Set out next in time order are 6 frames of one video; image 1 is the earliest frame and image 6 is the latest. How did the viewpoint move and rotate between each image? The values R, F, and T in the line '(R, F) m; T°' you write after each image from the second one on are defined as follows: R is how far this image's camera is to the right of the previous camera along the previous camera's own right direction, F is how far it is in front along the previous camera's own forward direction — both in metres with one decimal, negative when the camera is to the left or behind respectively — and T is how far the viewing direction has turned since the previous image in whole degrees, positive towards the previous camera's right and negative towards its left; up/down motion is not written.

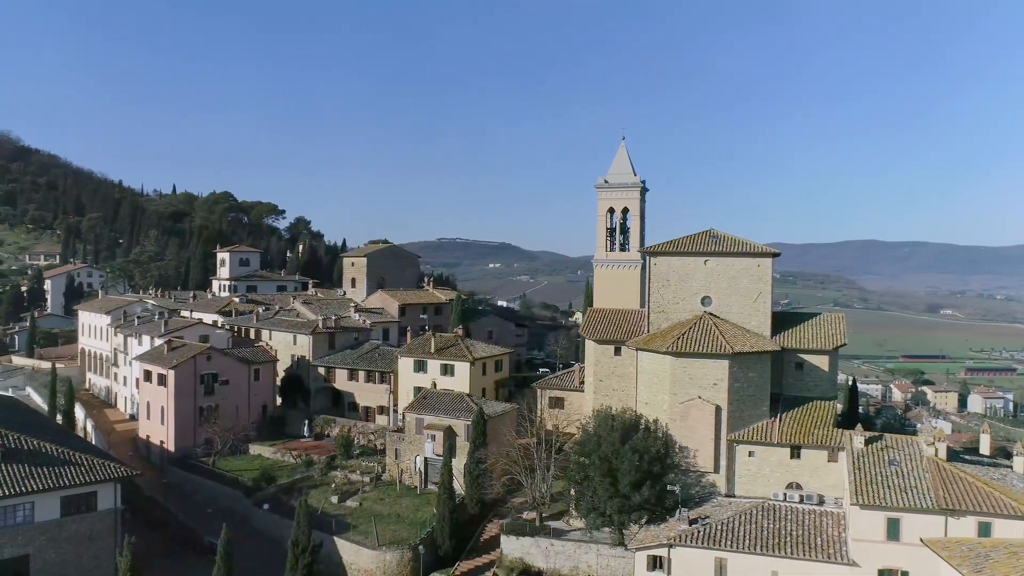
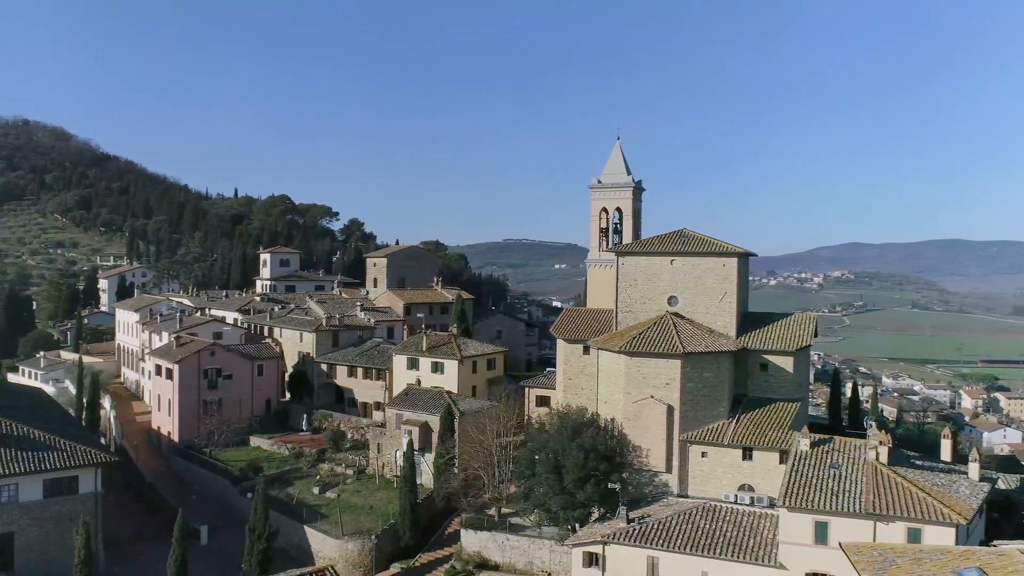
(+3.4, -0.3) m; -5°
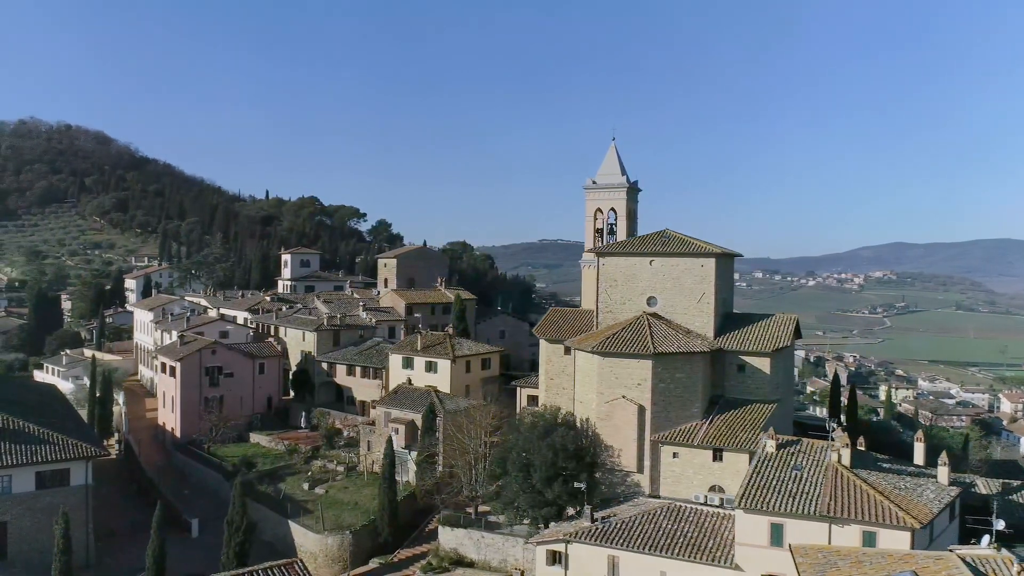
(+1.9, -0.2) m; -3°
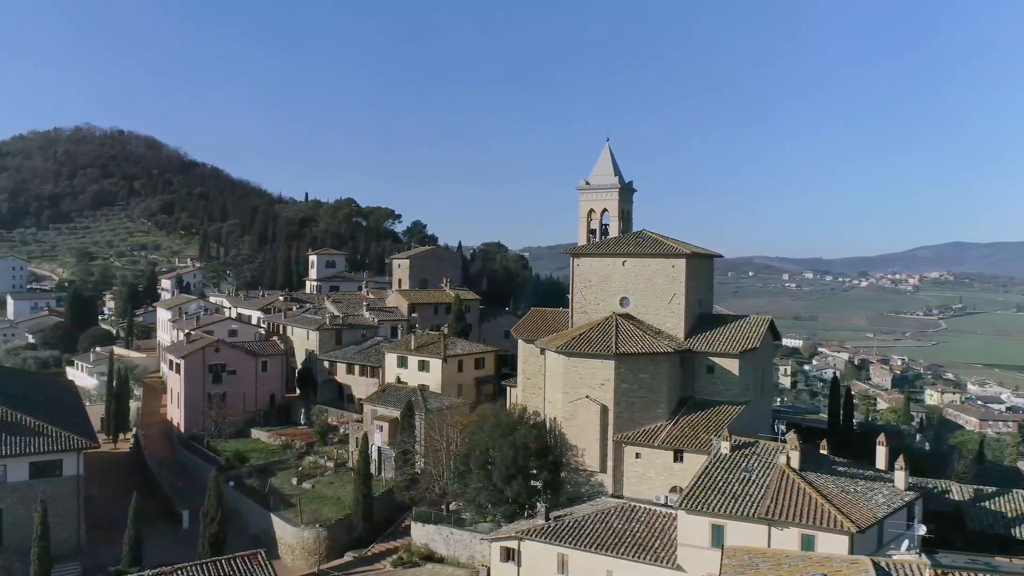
(+2.4, -0.2) m; -4°
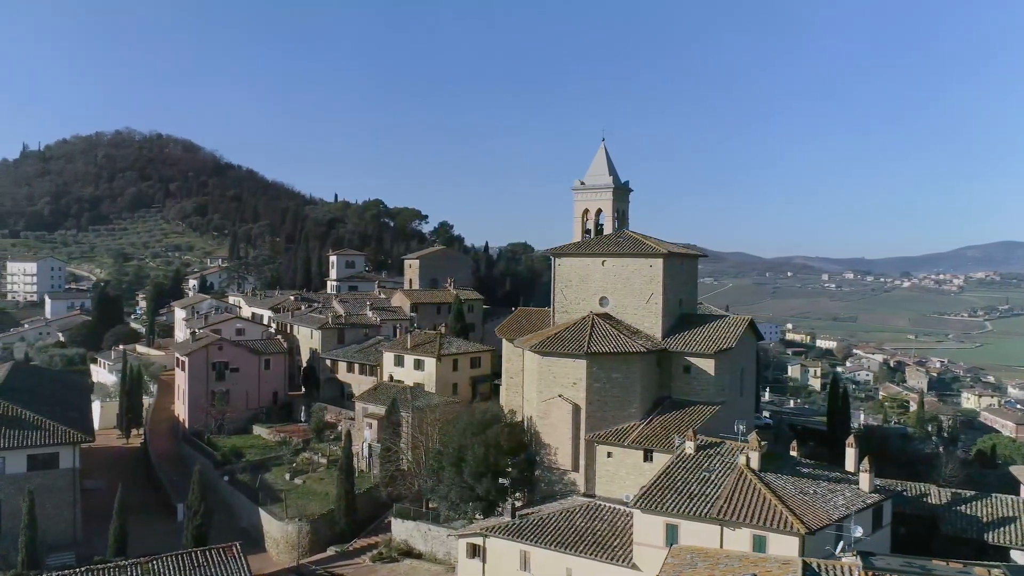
(+1.9, -0.2) m; -3°
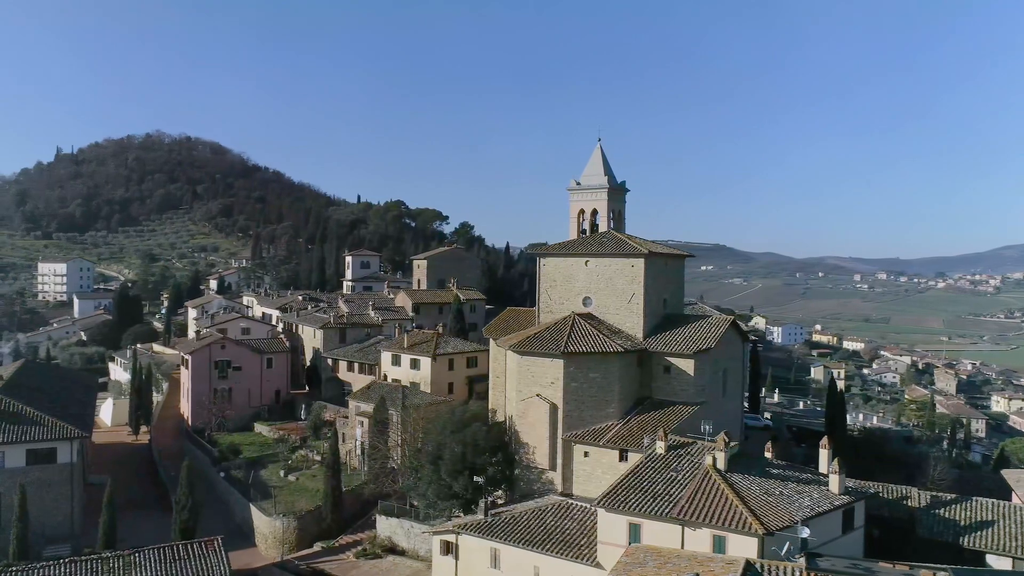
(+1.5, -0.1) m; -2°
